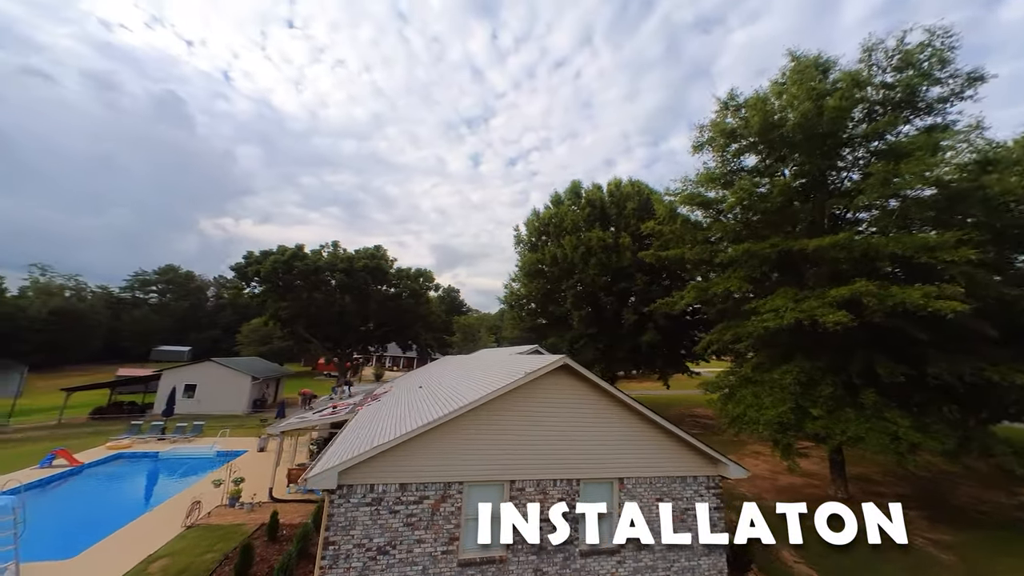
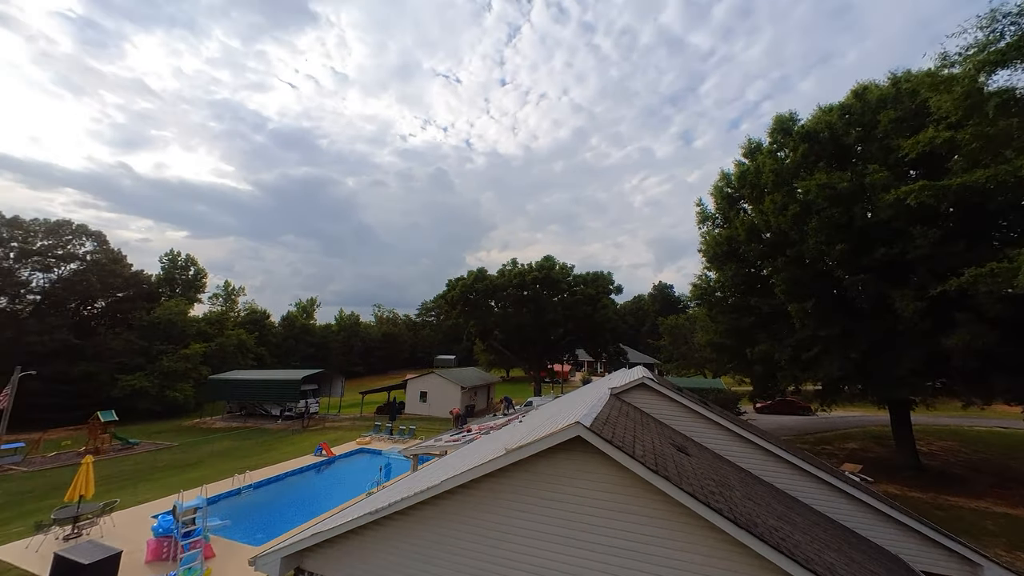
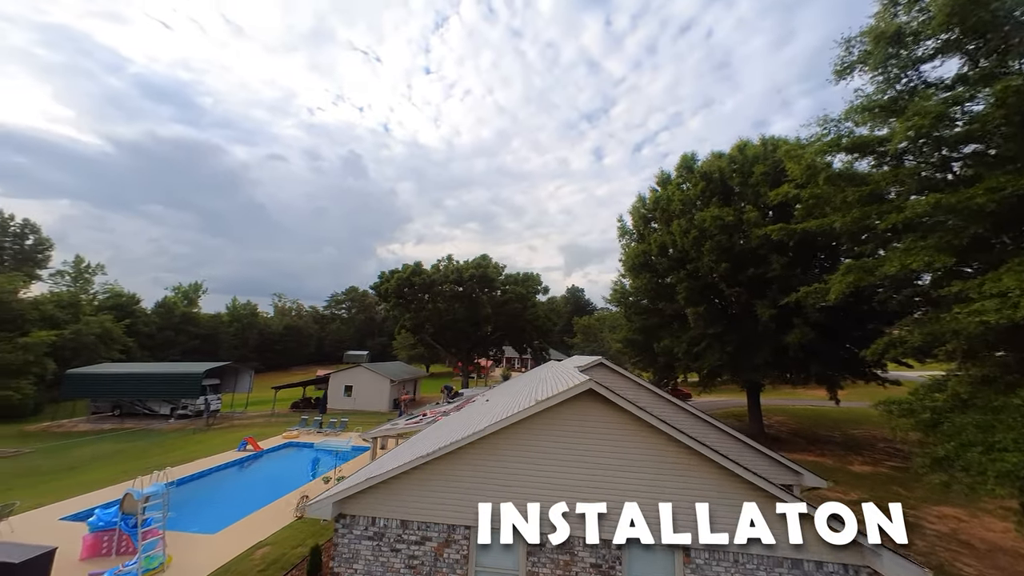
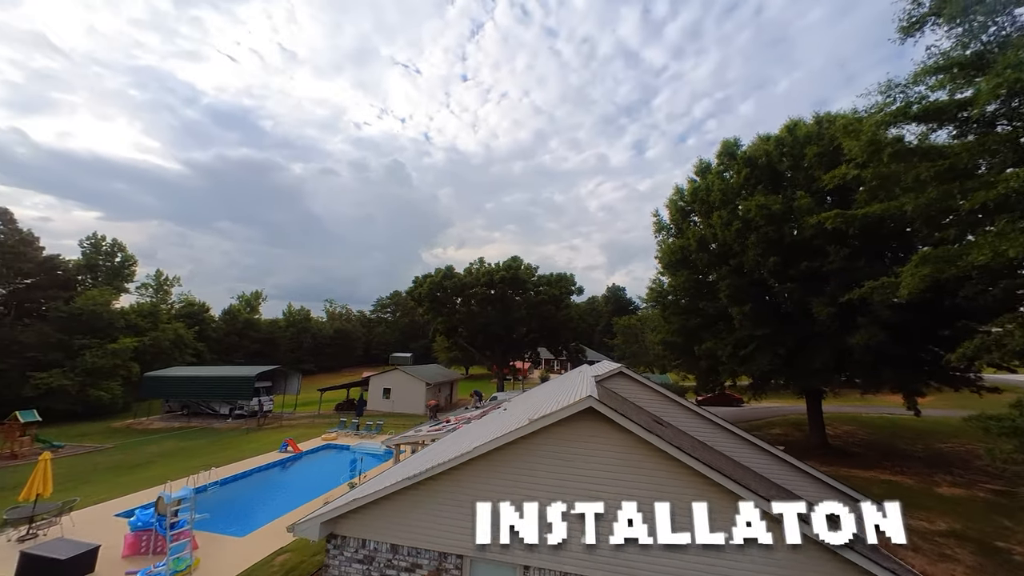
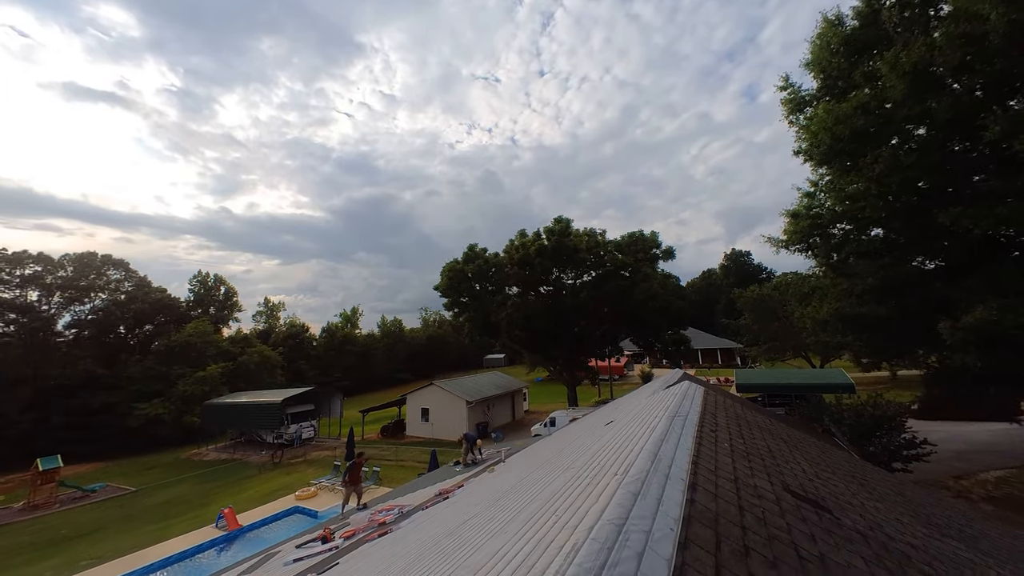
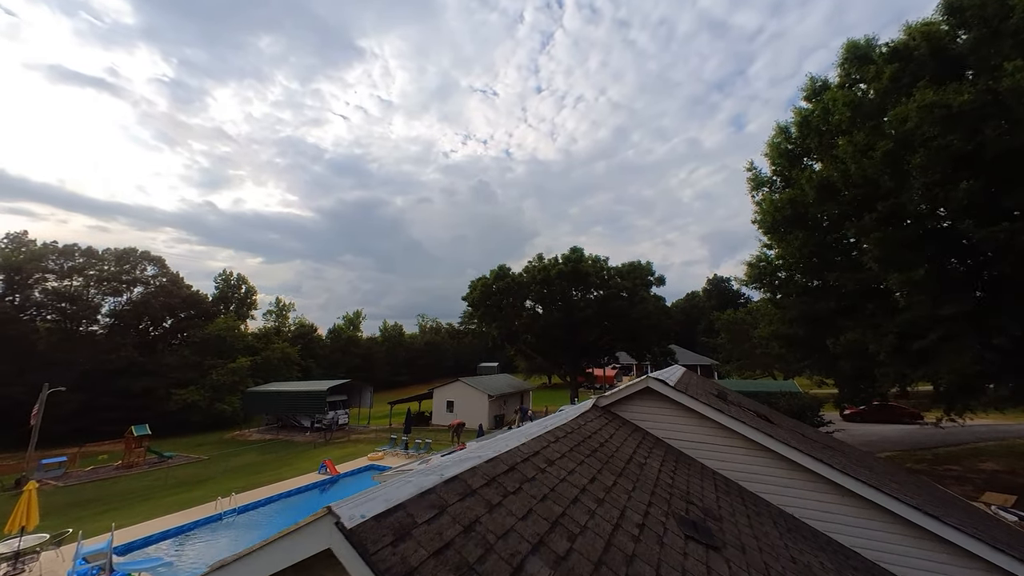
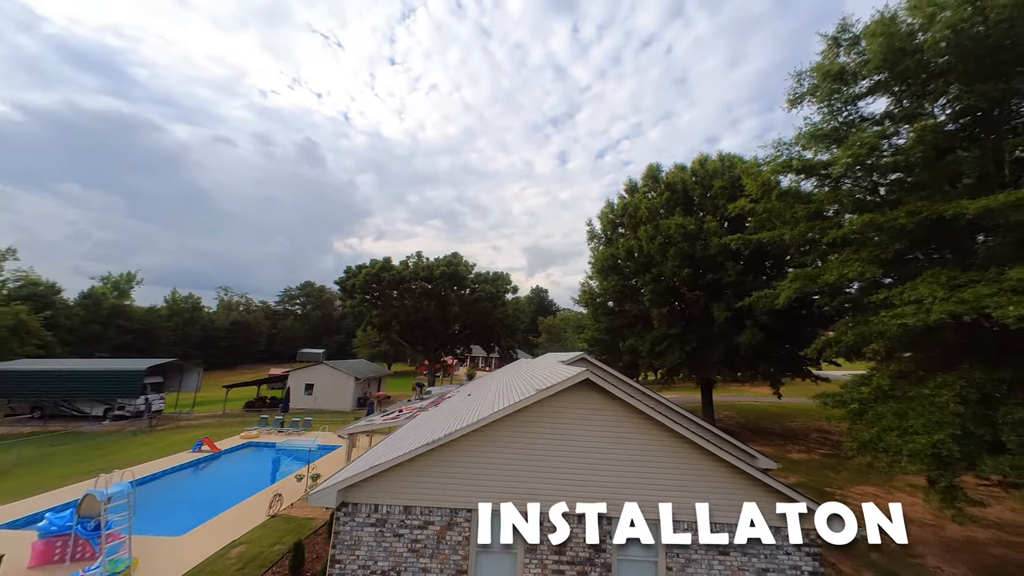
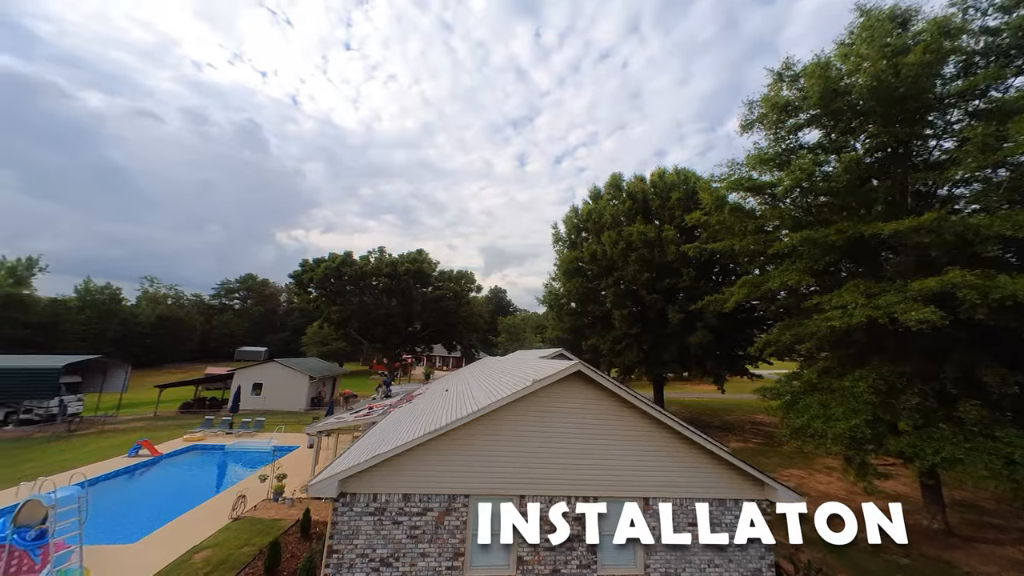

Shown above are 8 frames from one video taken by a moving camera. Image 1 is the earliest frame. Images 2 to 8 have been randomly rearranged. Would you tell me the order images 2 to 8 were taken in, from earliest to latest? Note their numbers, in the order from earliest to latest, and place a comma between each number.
8, 7, 3, 4, 2, 6, 5
